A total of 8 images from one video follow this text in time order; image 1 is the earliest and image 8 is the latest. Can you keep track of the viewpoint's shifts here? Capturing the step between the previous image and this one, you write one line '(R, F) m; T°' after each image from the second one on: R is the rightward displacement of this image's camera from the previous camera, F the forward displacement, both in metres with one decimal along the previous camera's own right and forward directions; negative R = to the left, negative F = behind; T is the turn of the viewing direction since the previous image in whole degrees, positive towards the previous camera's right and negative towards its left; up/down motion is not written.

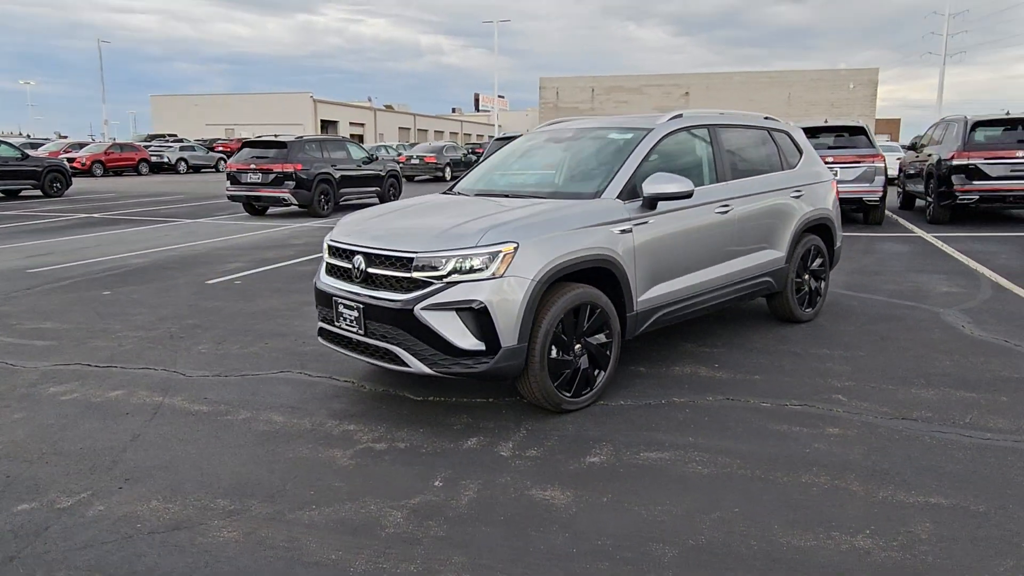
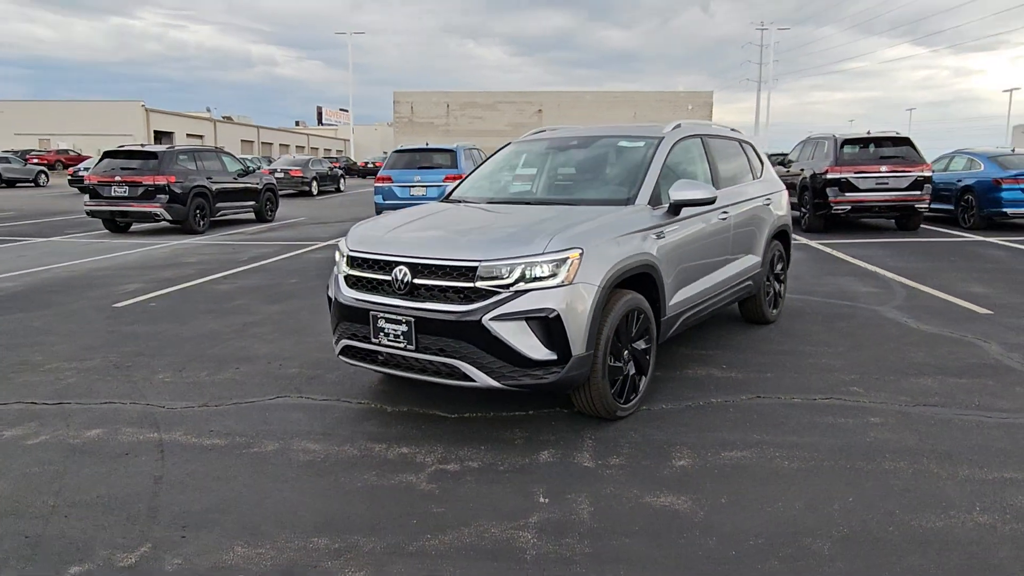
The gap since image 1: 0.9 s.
(-1.1, +0.2) m; +12°
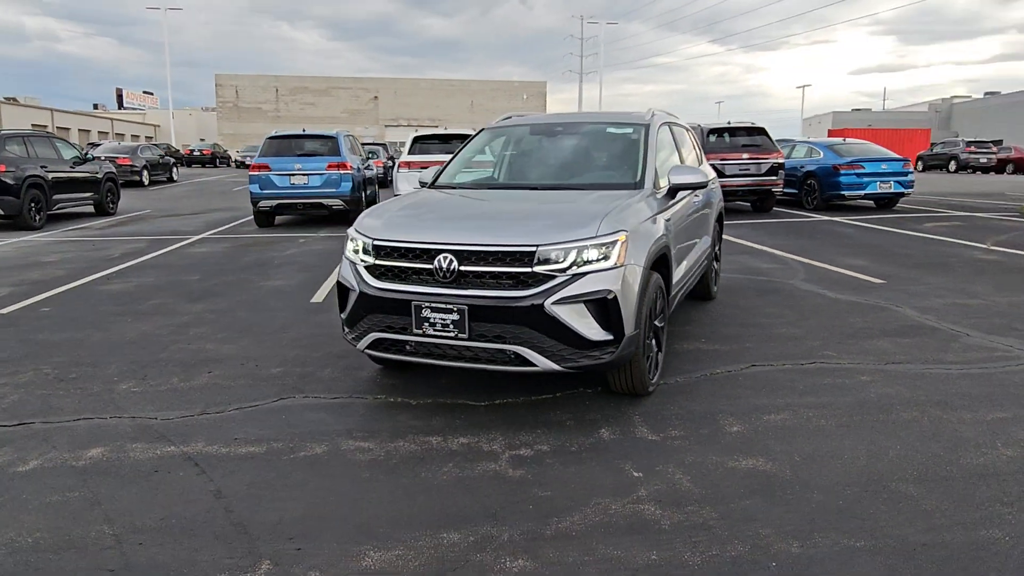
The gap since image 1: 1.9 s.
(-1.2, +0.1) m; +13°
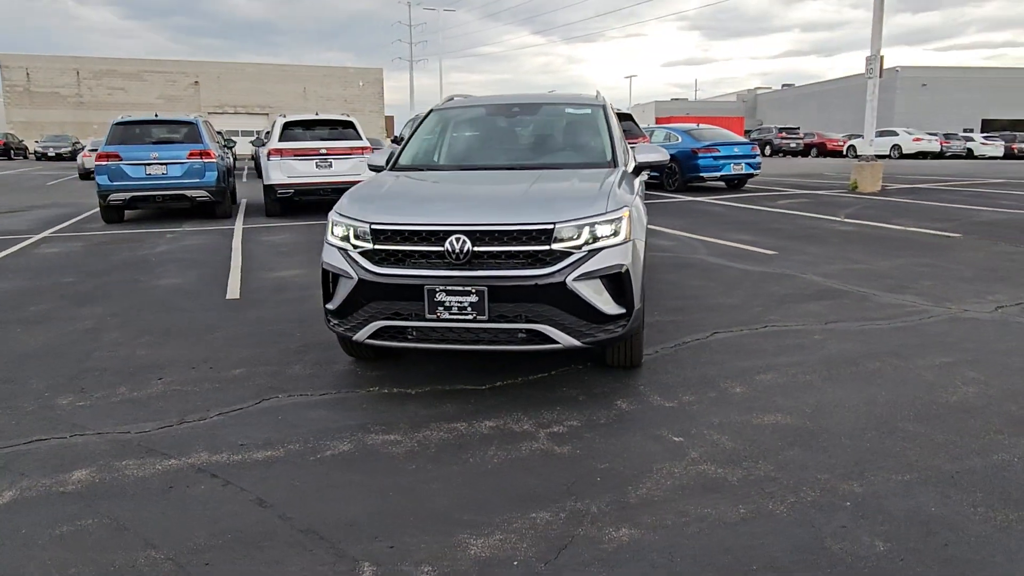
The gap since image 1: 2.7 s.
(-0.9, +0.1) m; +13°
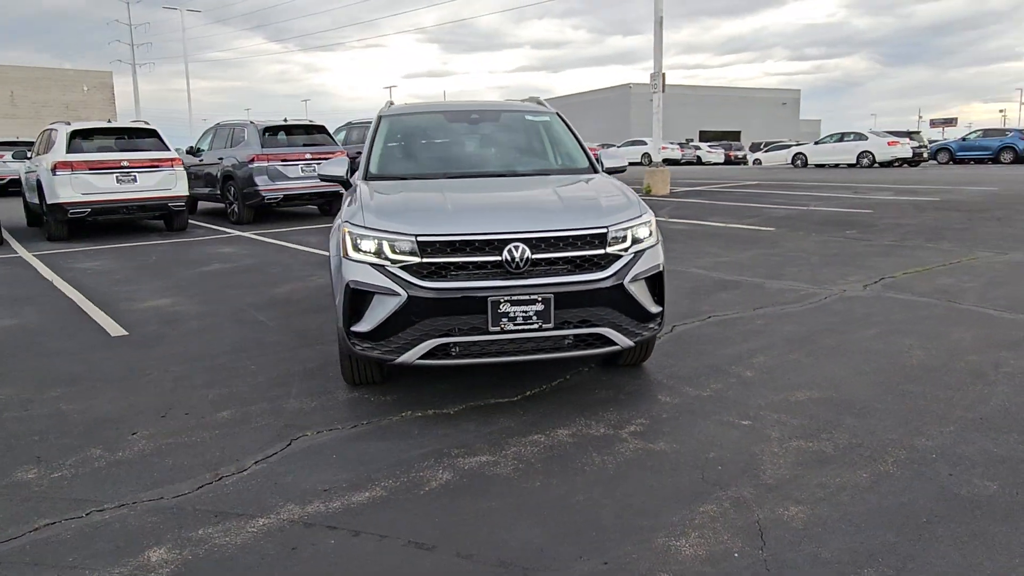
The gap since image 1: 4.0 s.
(-1.5, +0.3) m; +19°
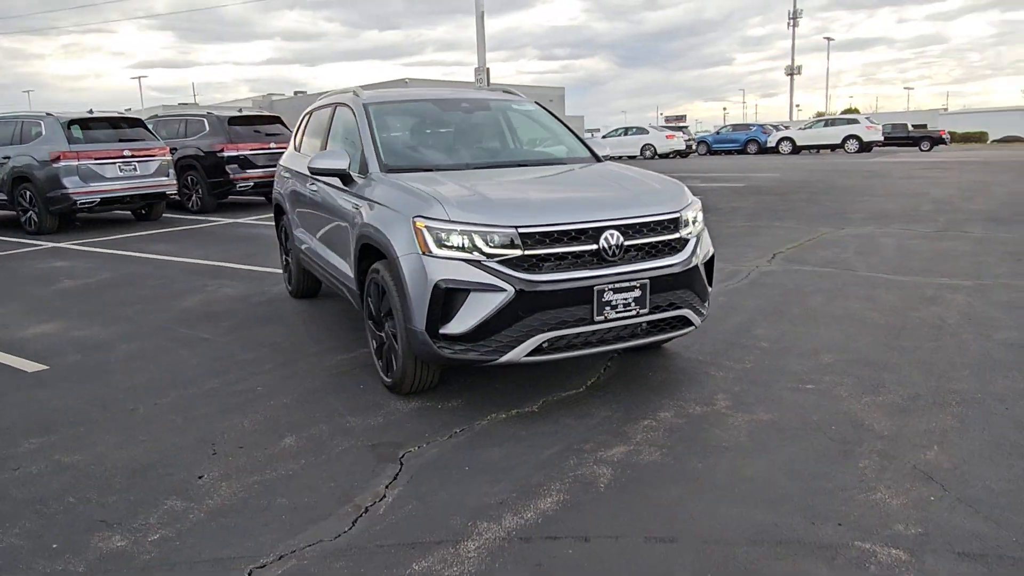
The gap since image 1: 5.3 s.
(-1.6, +0.3) m; +17°
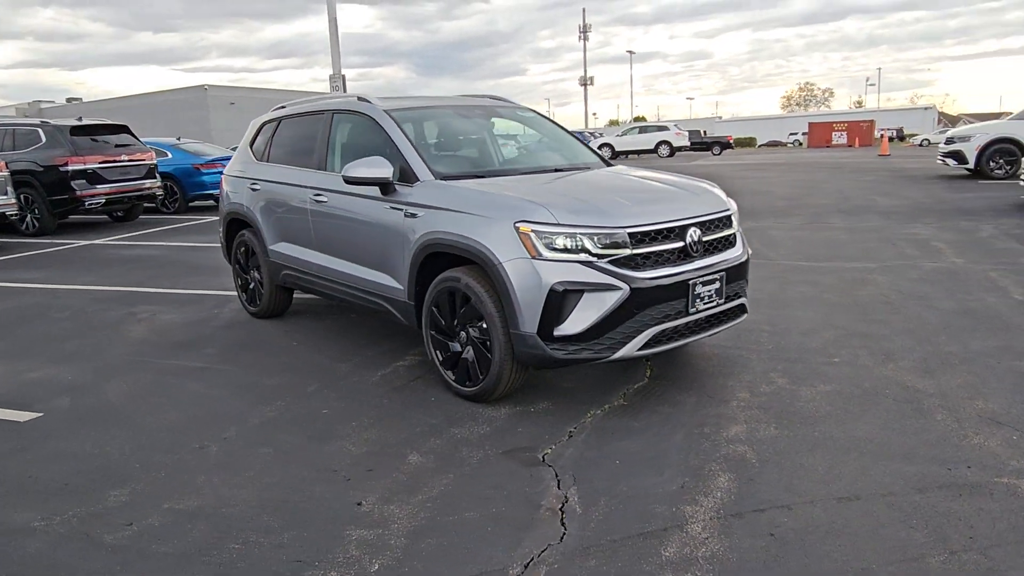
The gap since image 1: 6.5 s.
(-1.5, +0.1) m; +15°
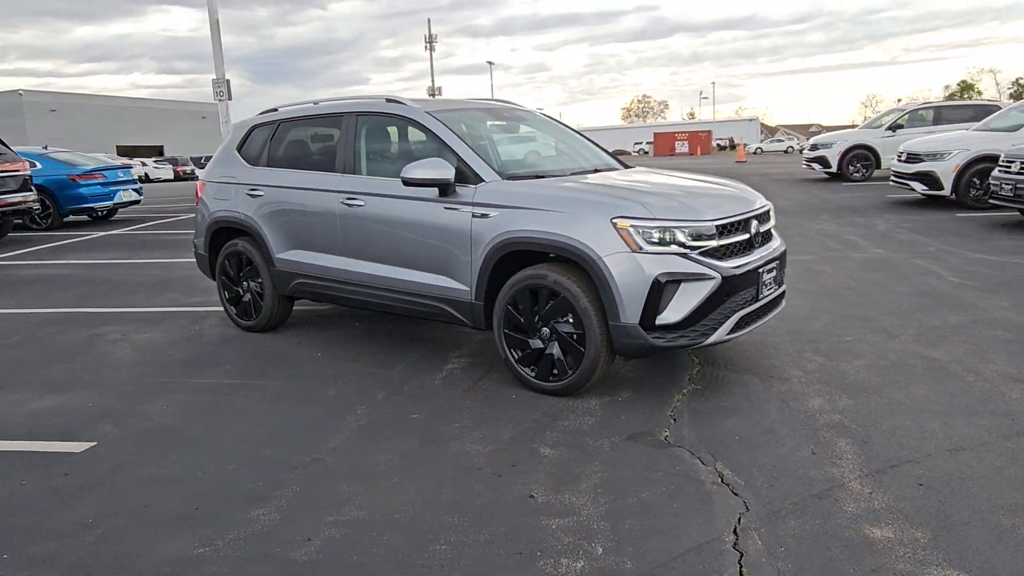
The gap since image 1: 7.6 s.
(-1.3, 0.0) m; +11°
